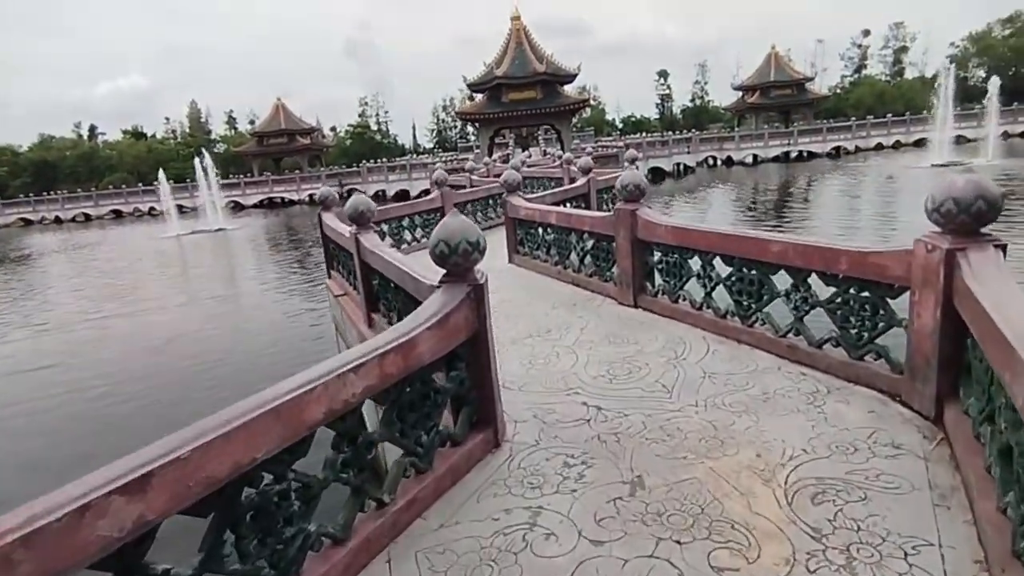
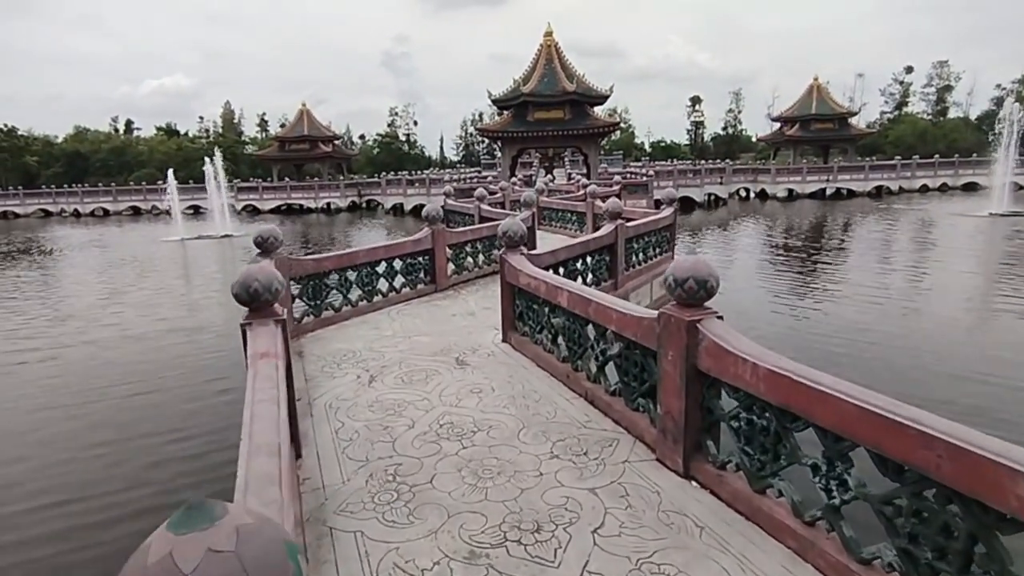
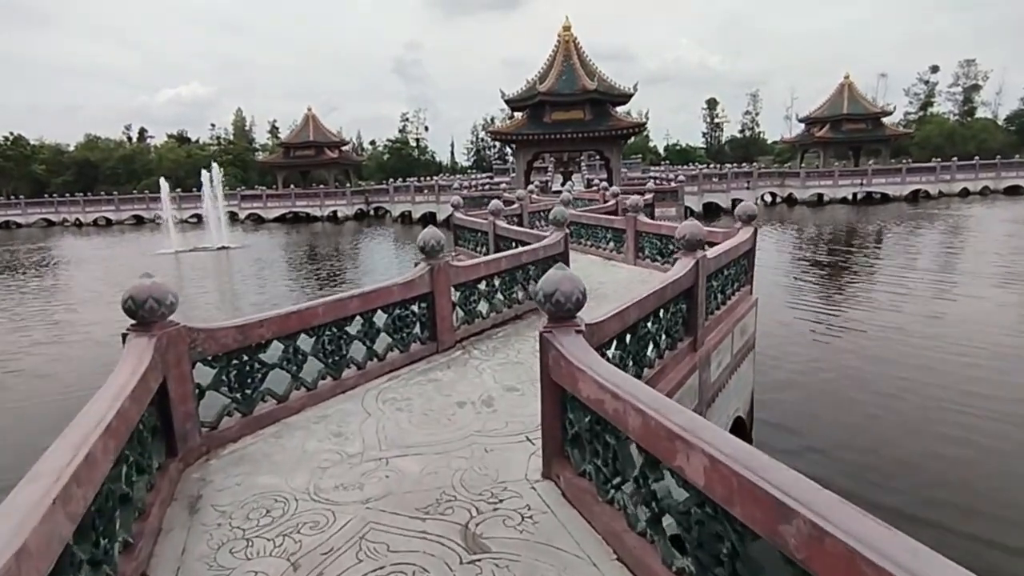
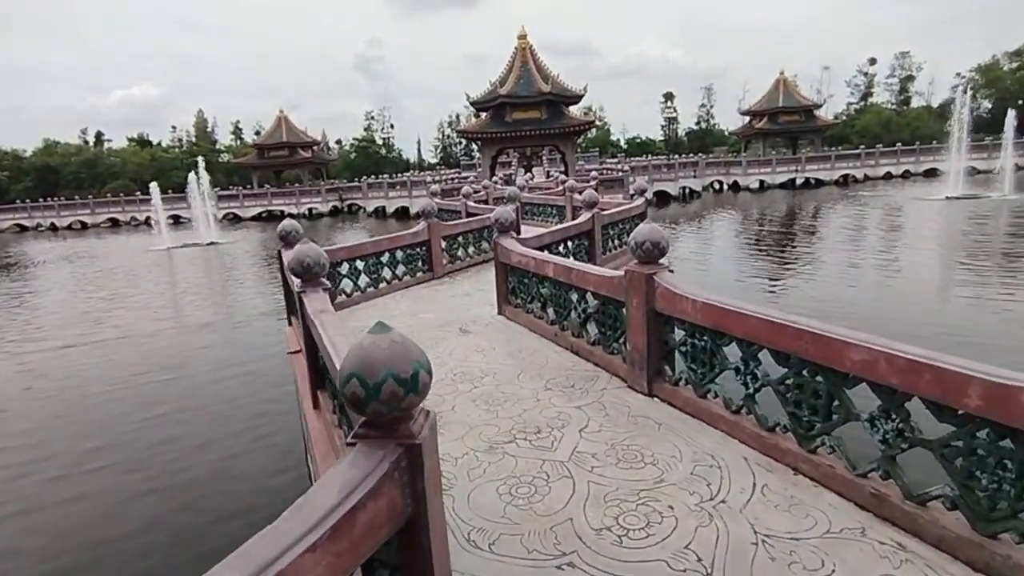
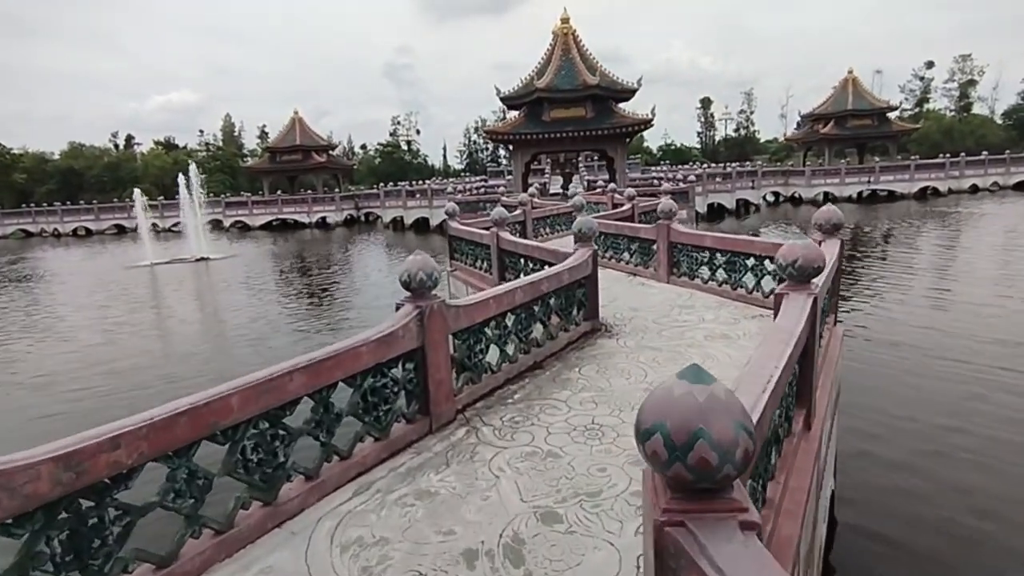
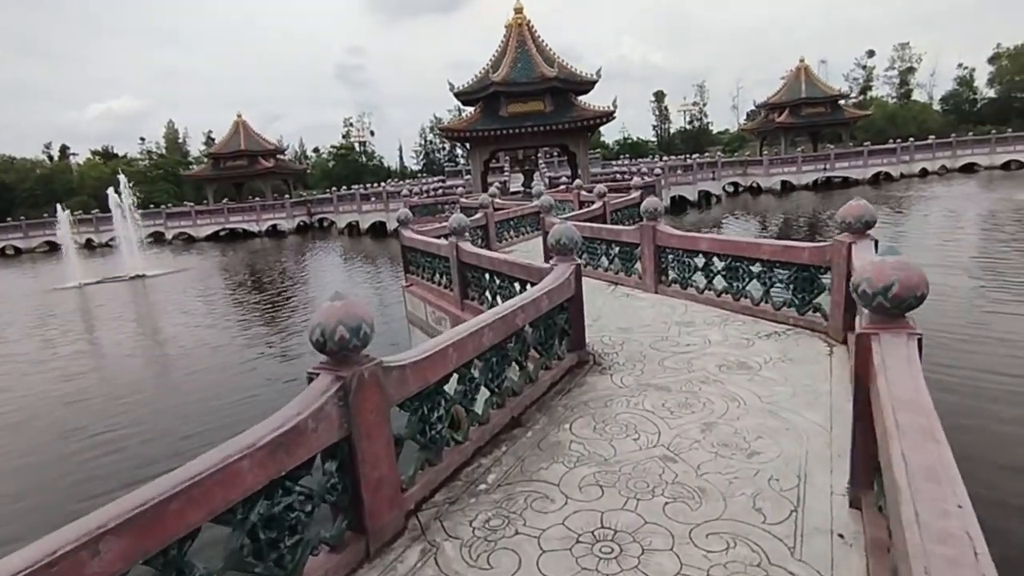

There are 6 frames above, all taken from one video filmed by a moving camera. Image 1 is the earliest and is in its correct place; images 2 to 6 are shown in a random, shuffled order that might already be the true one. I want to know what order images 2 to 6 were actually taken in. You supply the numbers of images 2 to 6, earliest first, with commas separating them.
4, 2, 3, 5, 6
